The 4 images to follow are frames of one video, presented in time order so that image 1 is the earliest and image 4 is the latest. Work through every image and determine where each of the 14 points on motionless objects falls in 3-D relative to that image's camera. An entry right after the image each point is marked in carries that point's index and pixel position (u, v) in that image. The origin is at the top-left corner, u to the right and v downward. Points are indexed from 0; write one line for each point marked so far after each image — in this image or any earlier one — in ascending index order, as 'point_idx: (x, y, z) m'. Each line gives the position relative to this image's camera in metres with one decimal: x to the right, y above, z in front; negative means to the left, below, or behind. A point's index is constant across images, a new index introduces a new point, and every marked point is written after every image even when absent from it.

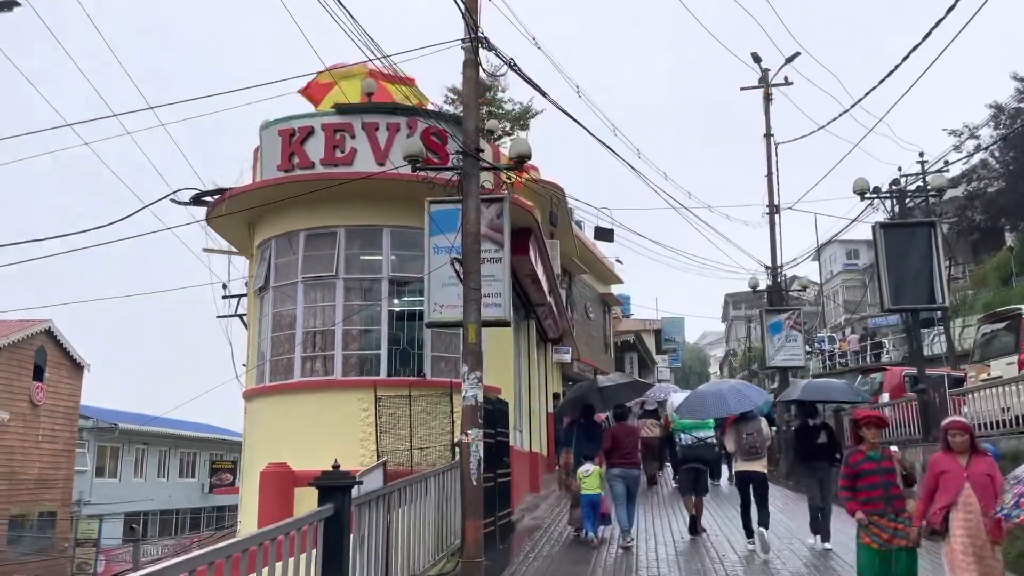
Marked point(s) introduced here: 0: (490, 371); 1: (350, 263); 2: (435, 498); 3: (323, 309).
0: (-0.3, -1.2, +11.9) m
1: (-2.1, +0.3, +10.9) m
2: (-0.7, -1.9, +7.6) m
3: (-2.4, -0.3, +10.8) m
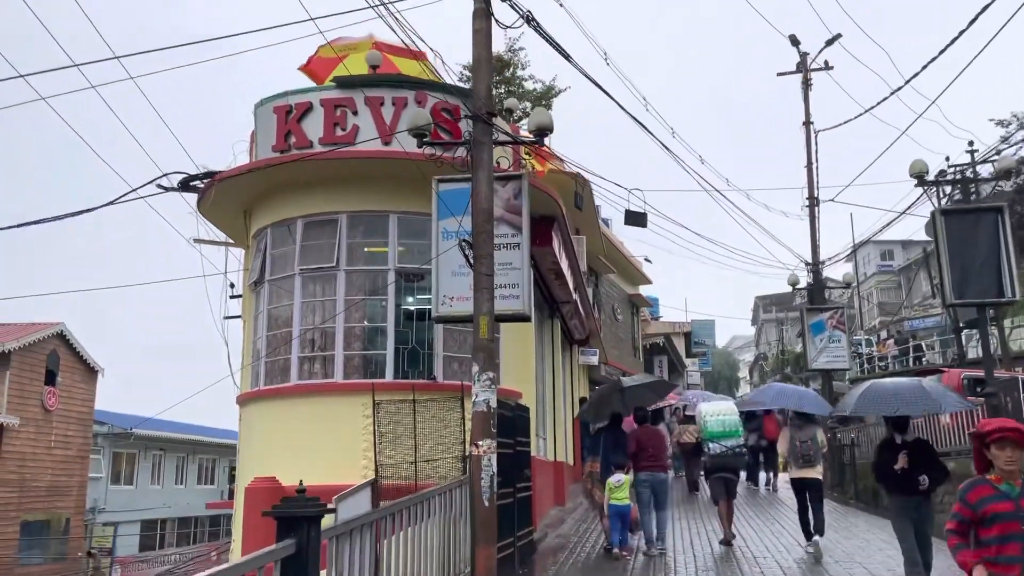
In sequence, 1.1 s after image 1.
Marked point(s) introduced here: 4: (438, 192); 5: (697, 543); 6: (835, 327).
0: (0.0, -1.1, +10.7) m
1: (-1.9, +0.4, +9.8) m
2: (-0.6, -1.8, +6.5) m
3: (-2.2, -0.2, +9.8) m
4: (-0.7, +0.9, +8.1) m
5: (+2.6, -3.6, +11.8) m
6: (+7.3, -0.9, +18.9) m
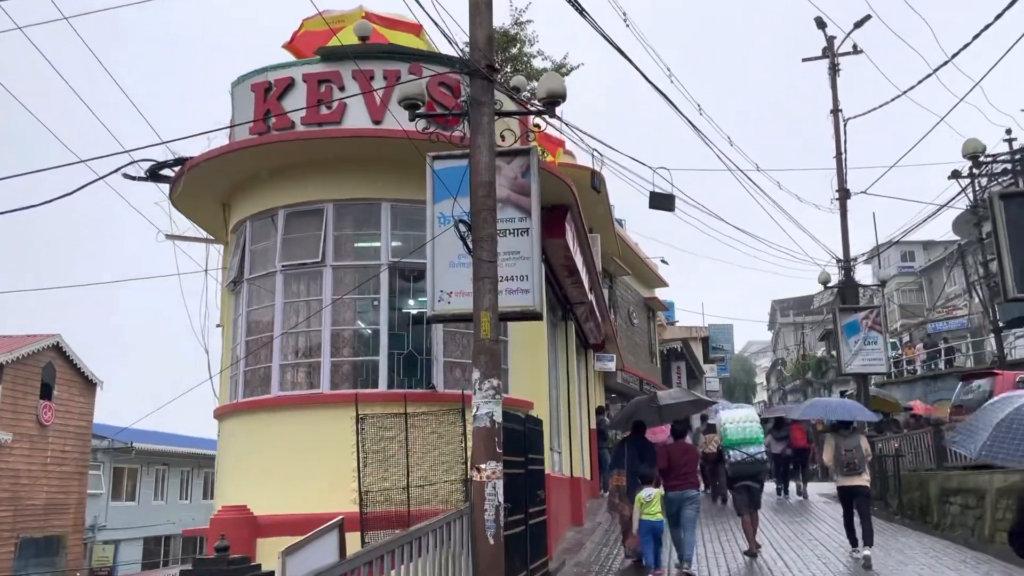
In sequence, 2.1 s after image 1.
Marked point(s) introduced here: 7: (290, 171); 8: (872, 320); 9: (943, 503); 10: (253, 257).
0: (+0.1, -1.1, +9.6) m
1: (-1.8, +0.4, +8.7) m
2: (-0.5, -1.7, +5.3) m
3: (-2.1, -0.2, +8.6) m
4: (-0.7, +1.0, +7.0) m
5: (+2.7, -3.5, +10.6) m
6: (+7.5, -0.8, +17.6) m
7: (-2.4, +1.2, +8.9) m
8: (+7.4, -0.7, +17.2) m
9: (+6.8, -3.4, +13.3) m
10: (-2.8, +0.3, +9.1) m
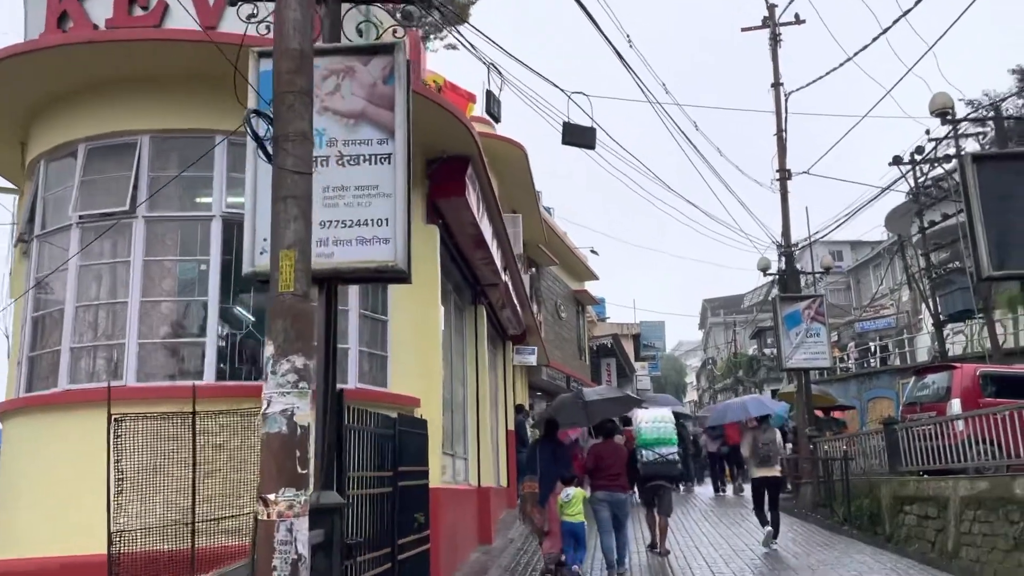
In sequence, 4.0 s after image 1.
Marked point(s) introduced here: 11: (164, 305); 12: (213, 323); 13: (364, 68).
0: (-1.0, -0.8, +7.6) m
1: (-2.8, +0.7, +6.6) m
2: (-1.2, -1.4, +3.3) m
3: (-3.1, +0.2, +6.5) m
4: (-1.5, +1.3, +5.0) m
5: (+1.5, -3.2, +8.8) m
6: (+5.8, -0.6, +16.2) m
7: (-3.4, +1.6, +6.8) m
8: (+5.7, -0.4, +15.8) m
9: (+5.4, -3.2, +11.8) m
10: (-3.8, +0.7, +6.9) m
11: (-2.7, -0.1, +6.4) m
12: (-2.3, -0.3, +6.4) m
13: (-0.9, +1.3, +5.1) m
